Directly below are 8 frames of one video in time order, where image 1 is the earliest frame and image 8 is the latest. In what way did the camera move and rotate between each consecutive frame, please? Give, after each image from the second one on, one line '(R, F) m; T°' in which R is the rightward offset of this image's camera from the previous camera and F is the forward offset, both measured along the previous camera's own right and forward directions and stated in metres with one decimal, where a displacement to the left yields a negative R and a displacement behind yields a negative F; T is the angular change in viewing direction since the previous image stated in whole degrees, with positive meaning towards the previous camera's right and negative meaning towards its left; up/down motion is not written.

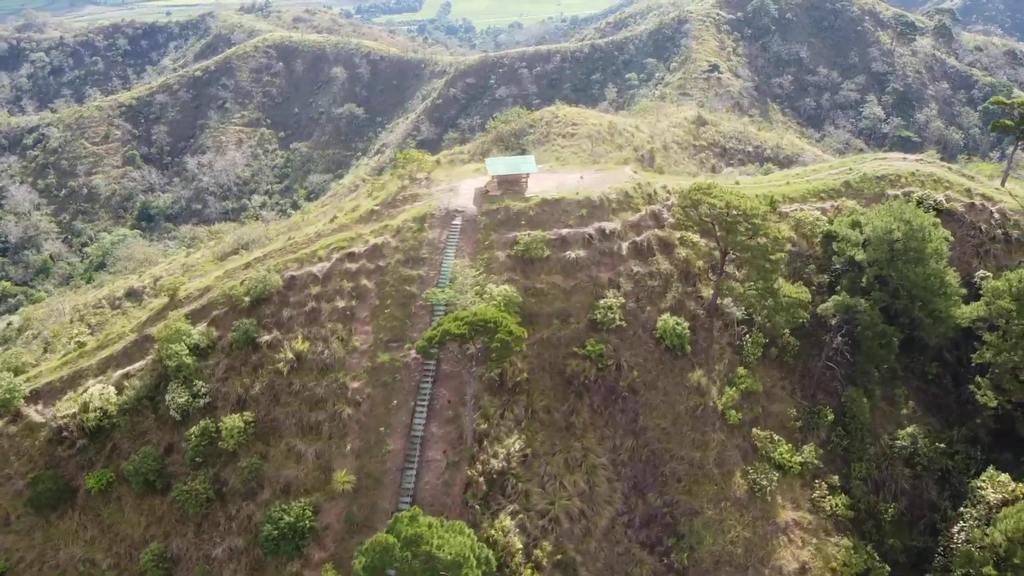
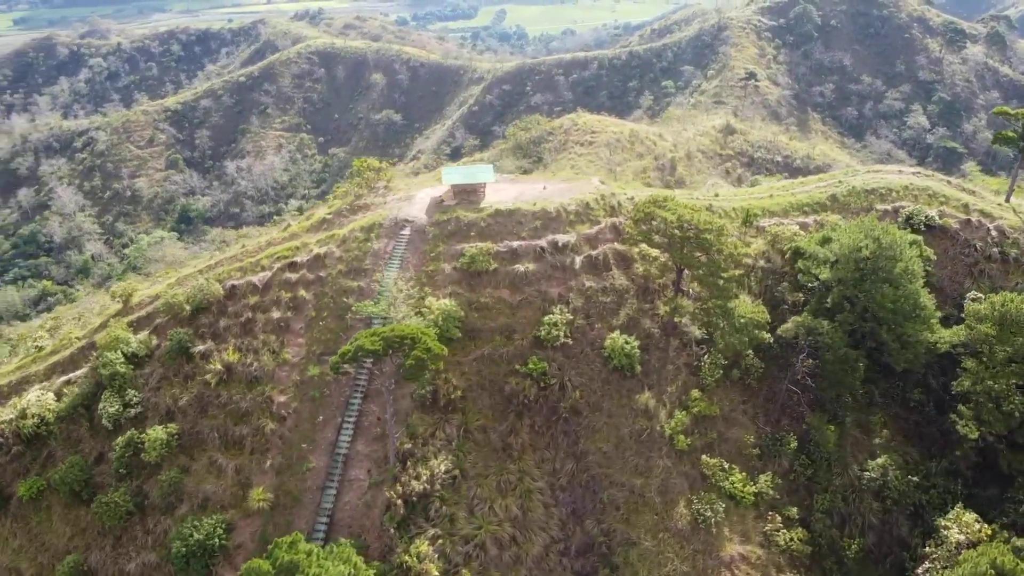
(+4.1, +1.4) m; -4°
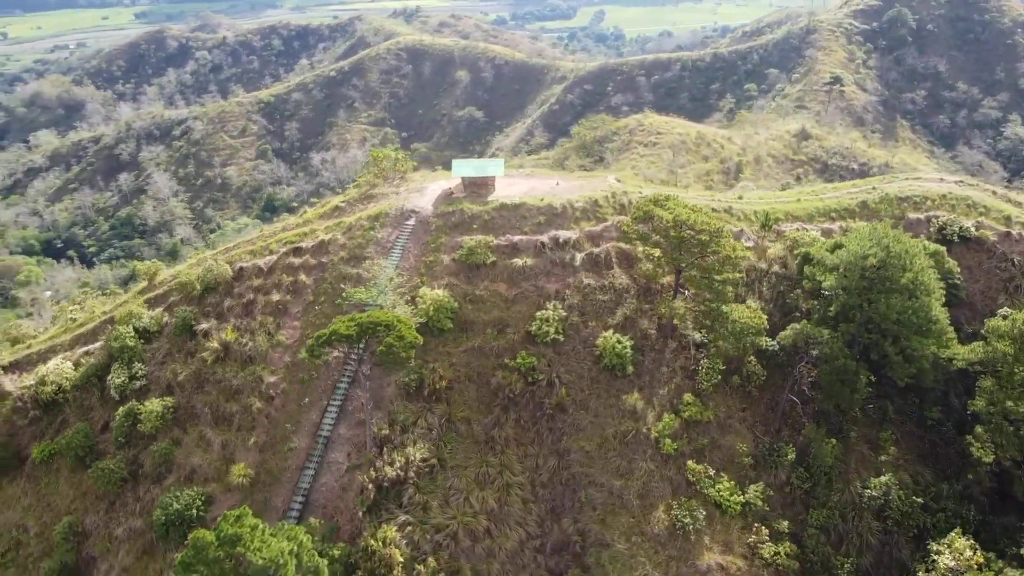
(+3.5, +0.2) m; -6°
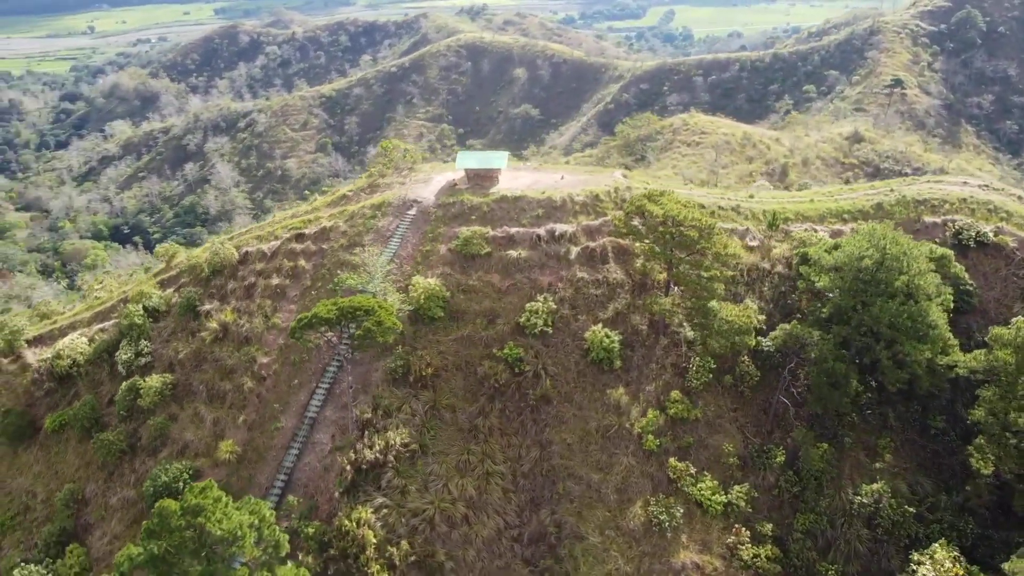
(+2.7, -0.1) m; -4°
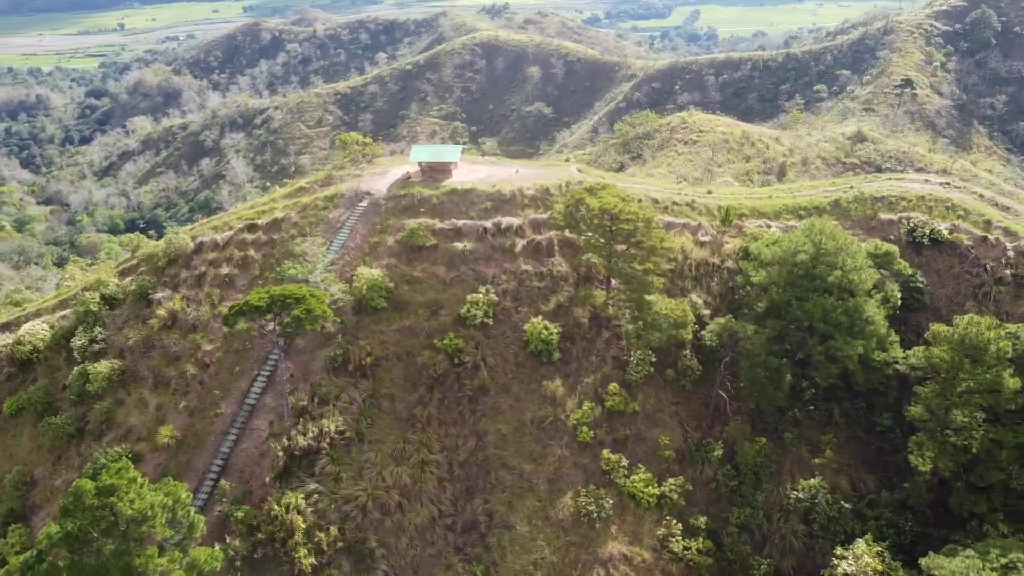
(+3.1, -0.2) m; -2°
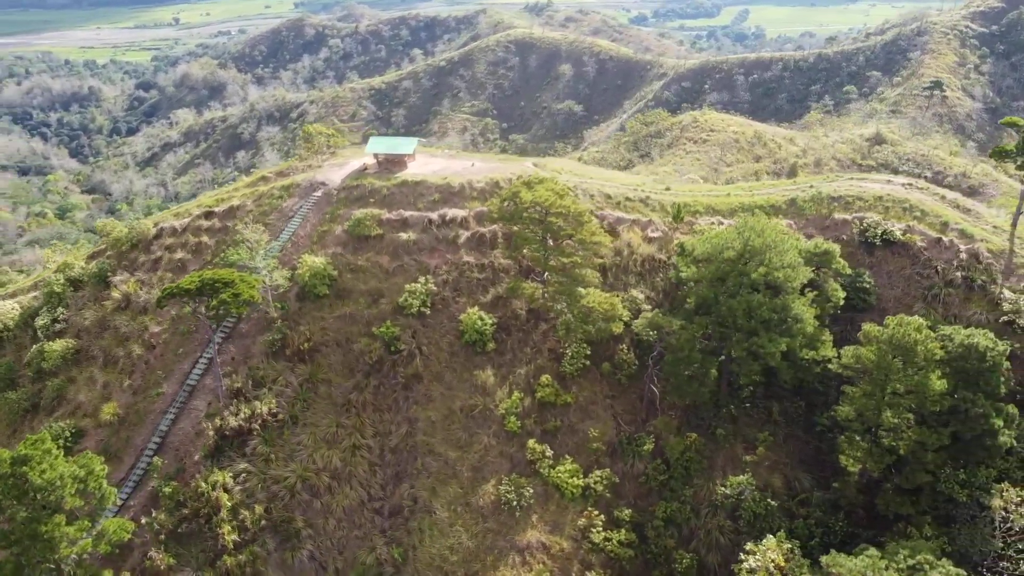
(+4.0, -0.4) m; -3°
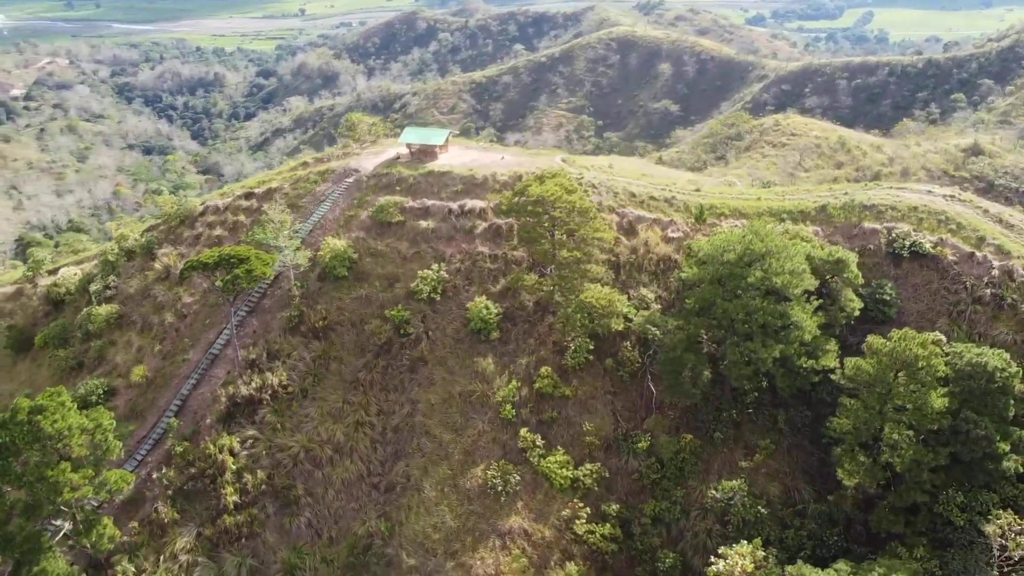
(+3.6, -0.5) m; -7°
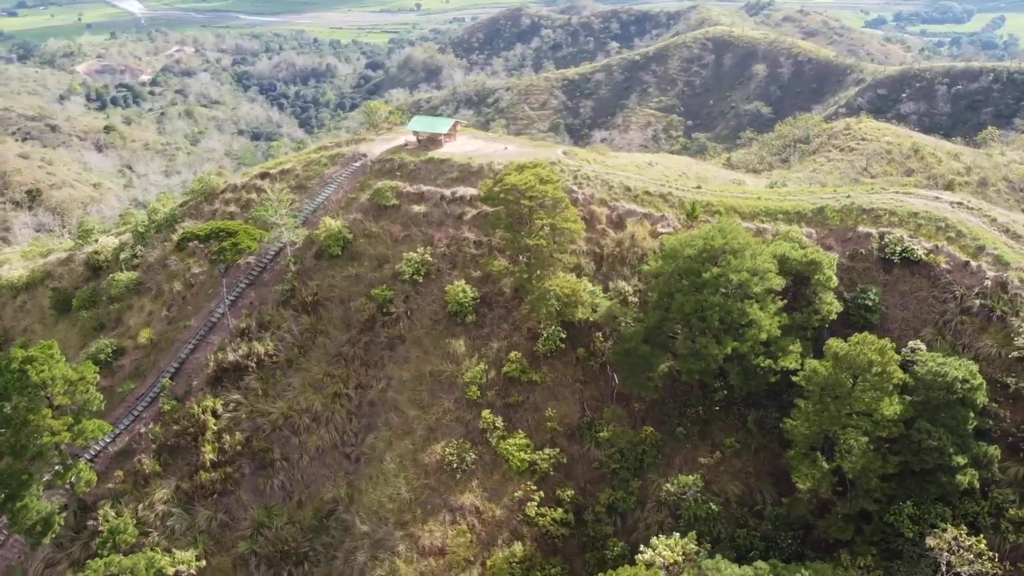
(+4.8, -0.6) m; -7°
